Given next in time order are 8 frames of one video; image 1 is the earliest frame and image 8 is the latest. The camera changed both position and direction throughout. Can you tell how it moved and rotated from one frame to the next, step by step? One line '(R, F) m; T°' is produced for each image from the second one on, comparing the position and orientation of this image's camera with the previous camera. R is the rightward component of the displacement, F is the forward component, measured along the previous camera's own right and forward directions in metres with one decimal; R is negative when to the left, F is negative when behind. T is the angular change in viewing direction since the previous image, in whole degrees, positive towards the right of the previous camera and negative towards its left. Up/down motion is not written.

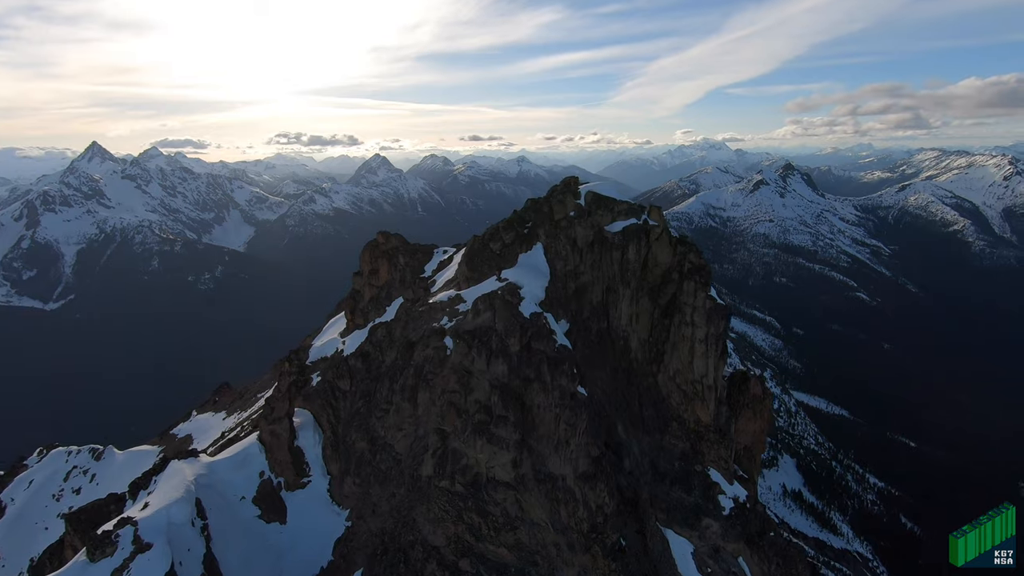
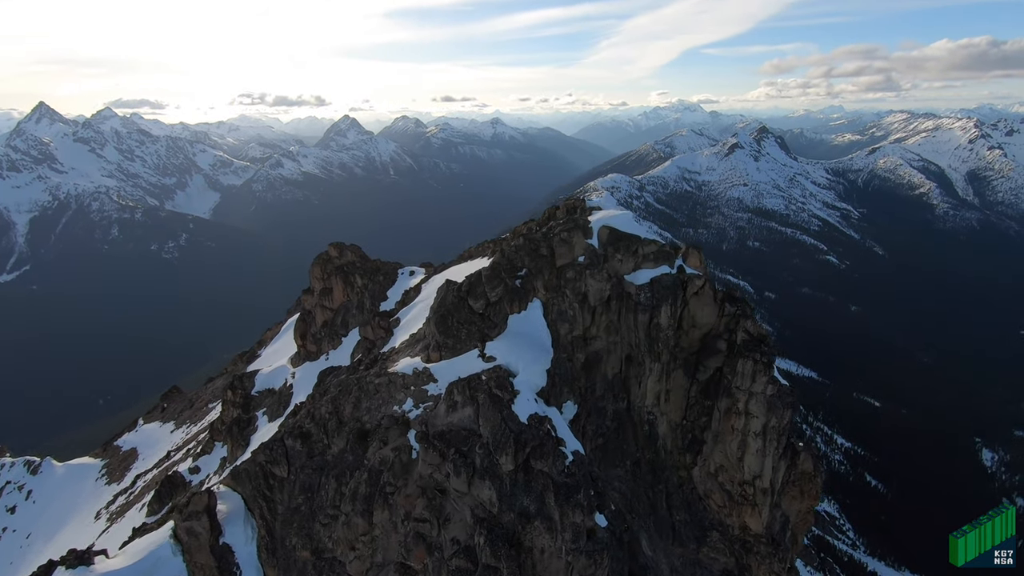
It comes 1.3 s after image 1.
(-0.6, +10.9) m; +3°
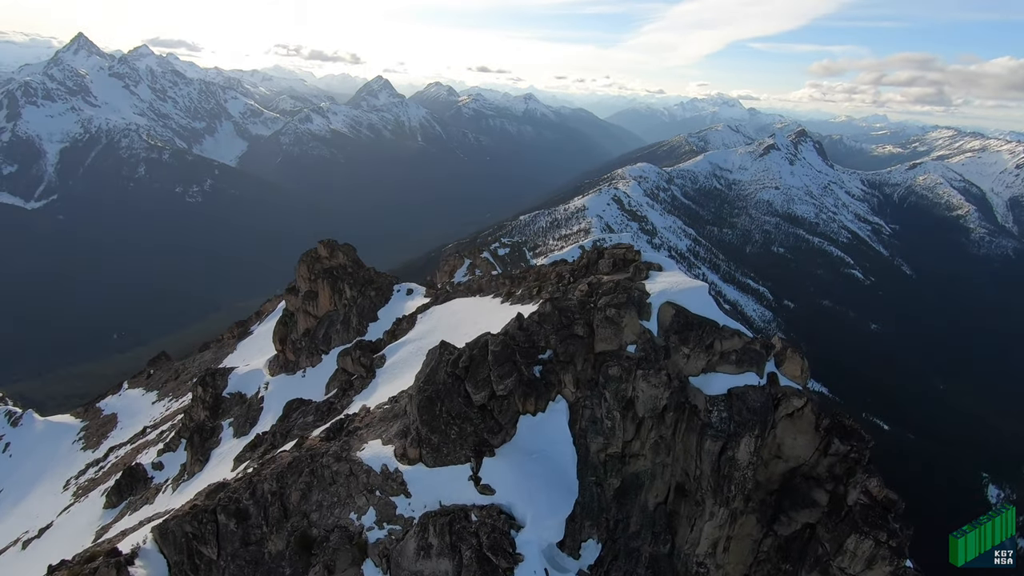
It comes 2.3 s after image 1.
(-0.5, +8.7) m; -1°
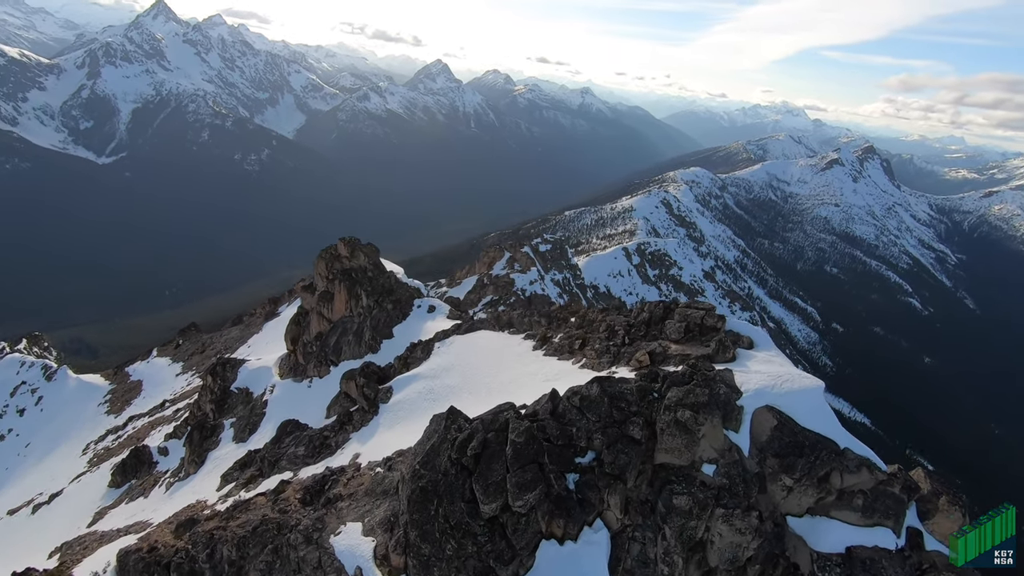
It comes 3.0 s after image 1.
(-0.2, +5.7) m; -4°
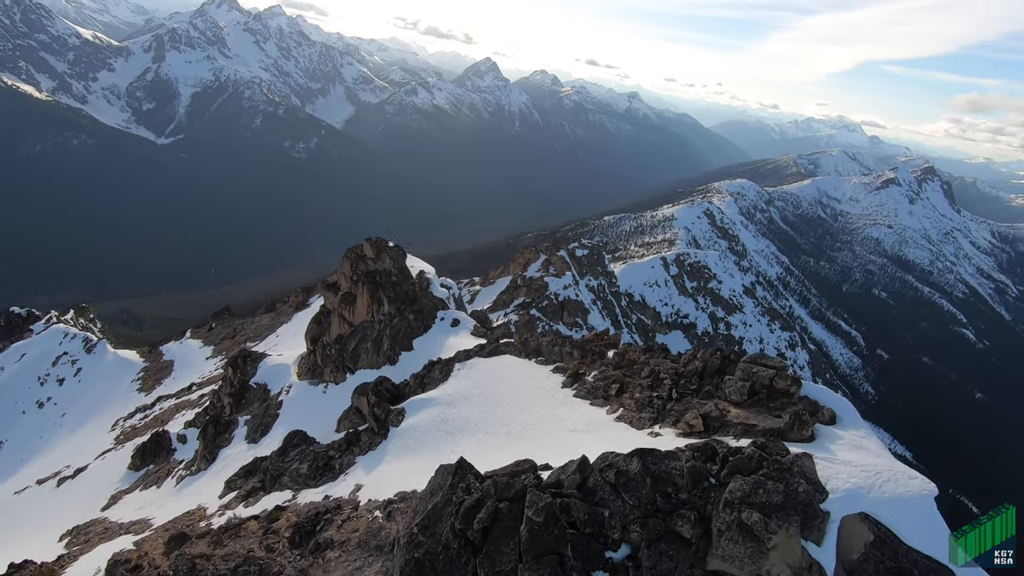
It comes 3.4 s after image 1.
(0.0, +2.9) m; -4°
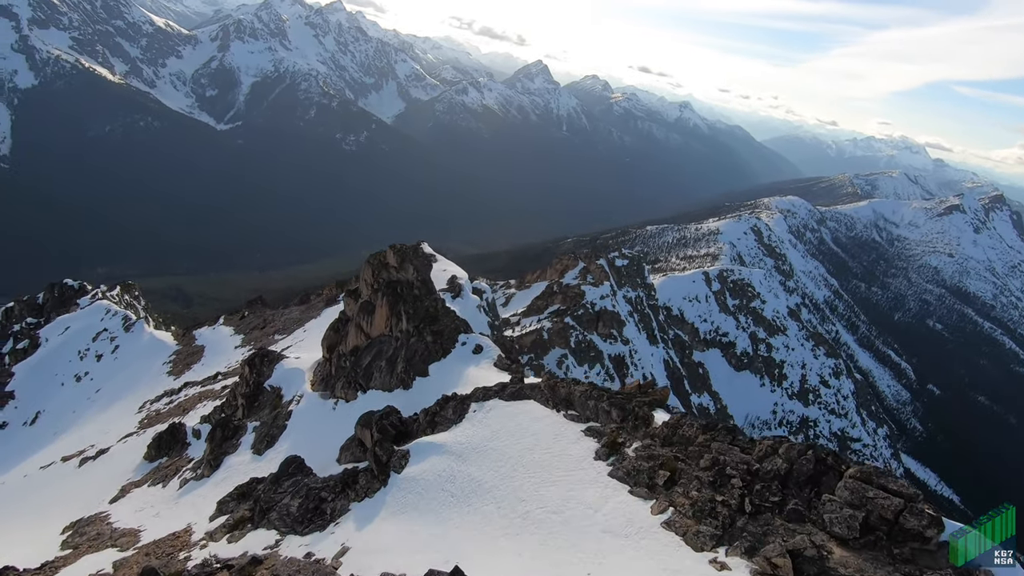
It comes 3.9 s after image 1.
(+0.1, +3.9) m; -4°
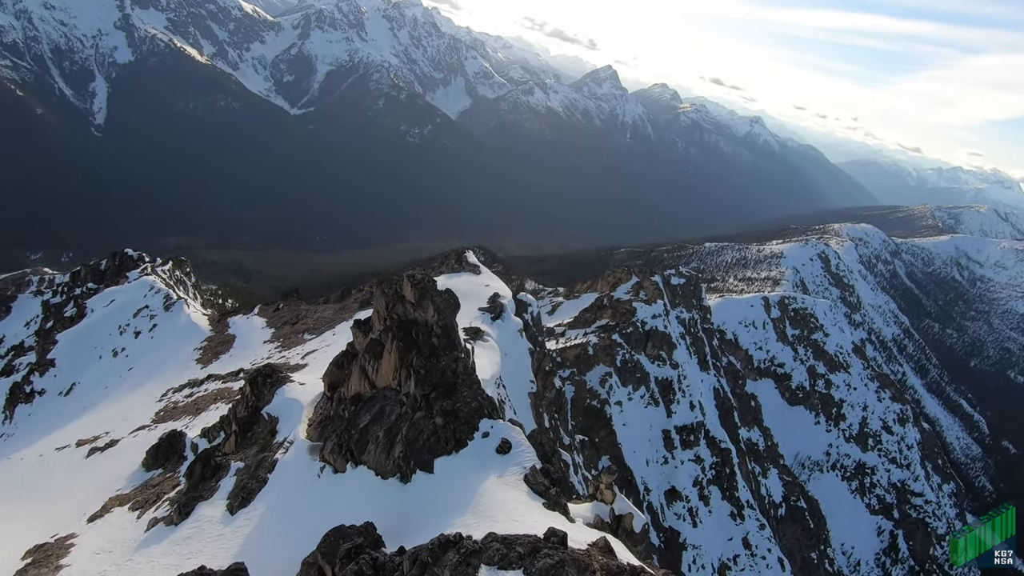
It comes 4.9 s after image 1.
(-0.3, +8.8) m; -5°
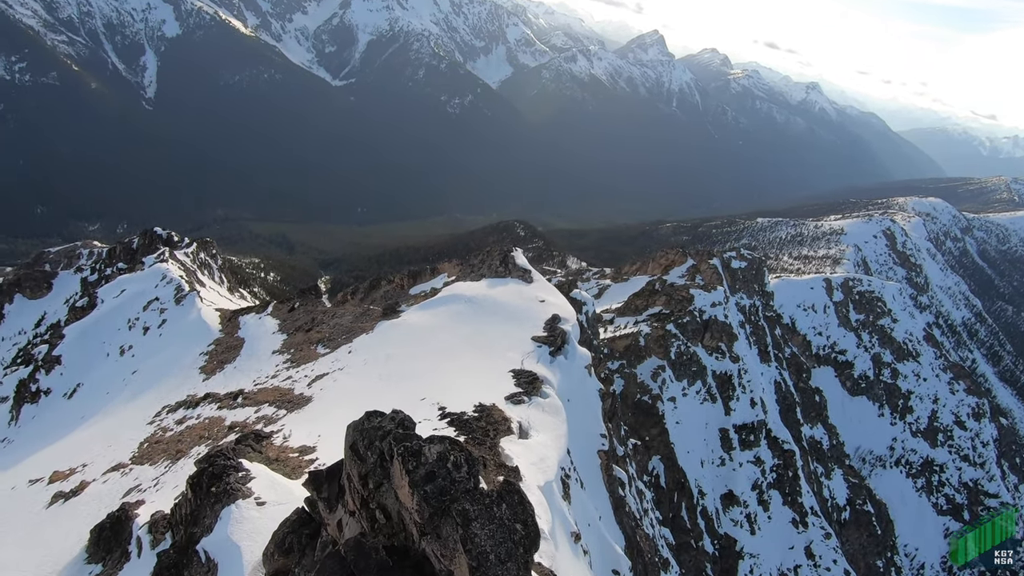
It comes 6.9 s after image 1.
(-2.6, +18.0) m; -4°
